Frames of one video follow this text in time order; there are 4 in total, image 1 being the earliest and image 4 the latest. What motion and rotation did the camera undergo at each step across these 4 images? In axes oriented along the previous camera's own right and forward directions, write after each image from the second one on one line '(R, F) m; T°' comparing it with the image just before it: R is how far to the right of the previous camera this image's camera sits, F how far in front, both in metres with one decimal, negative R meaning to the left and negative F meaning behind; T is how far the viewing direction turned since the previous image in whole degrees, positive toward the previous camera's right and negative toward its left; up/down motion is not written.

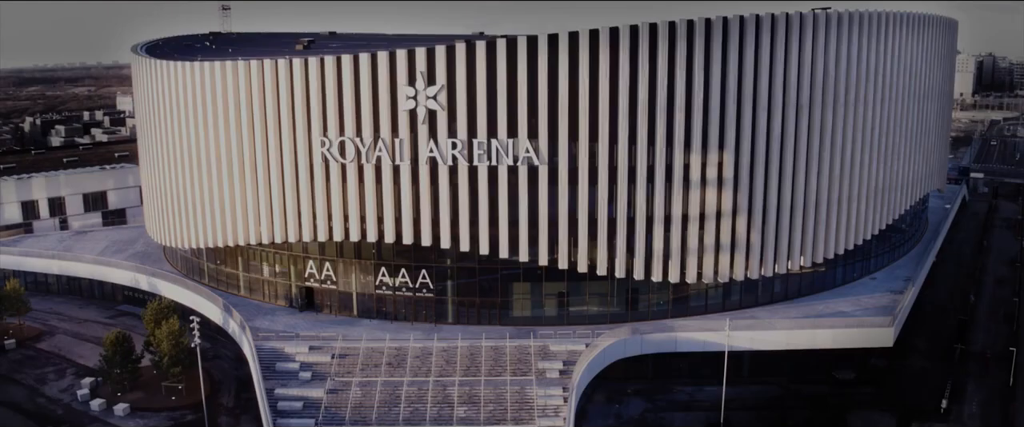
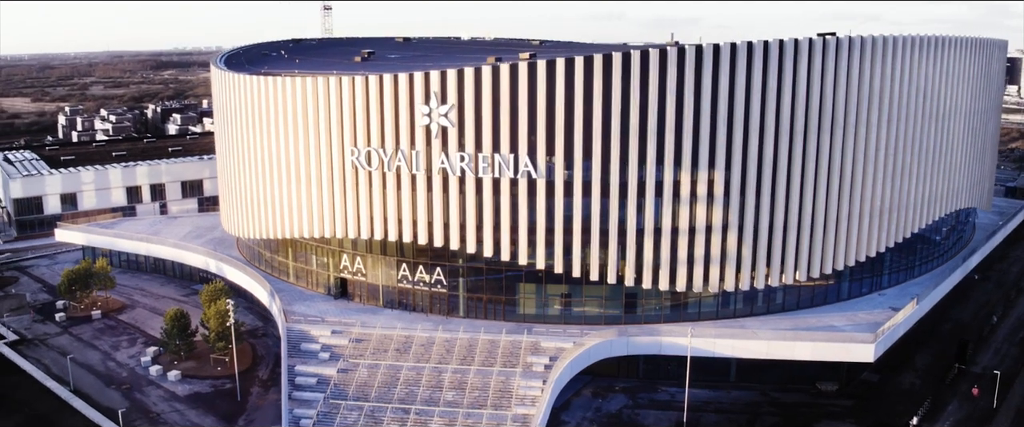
(+4.8, -3.5) m; -7°
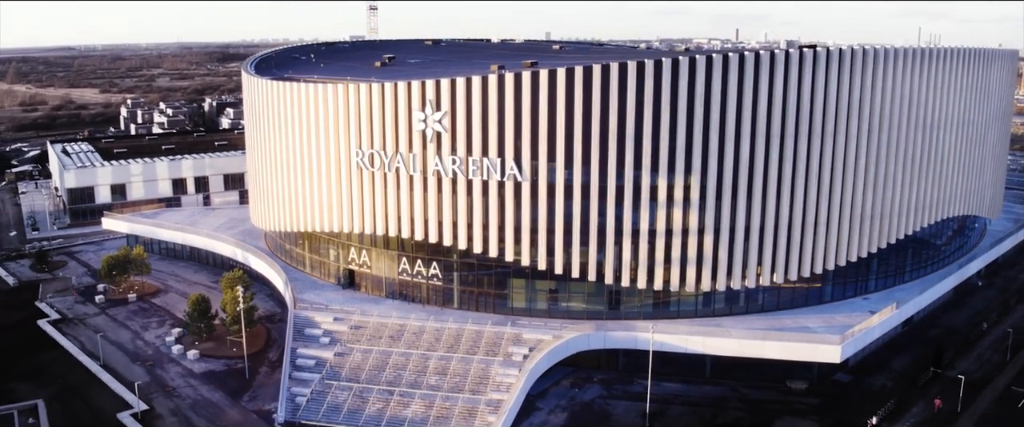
(+3.4, -2.8) m; -4°
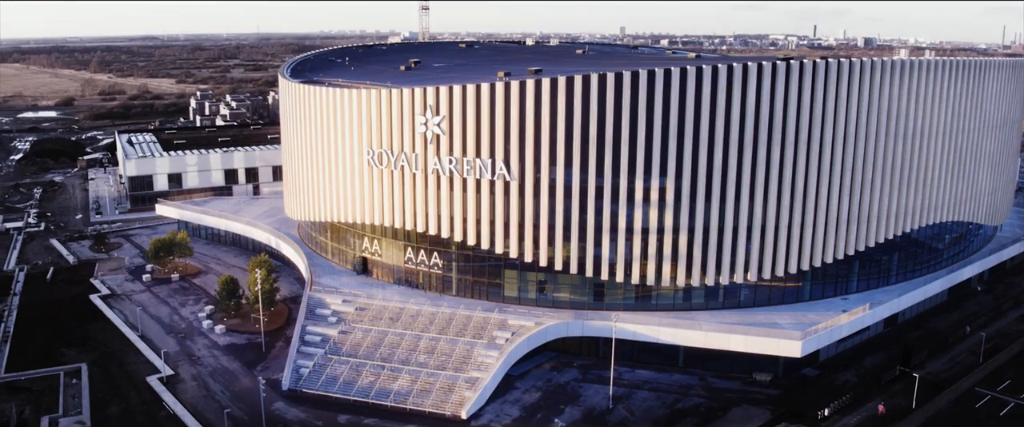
(+4.1, -3.9) m; -4°
